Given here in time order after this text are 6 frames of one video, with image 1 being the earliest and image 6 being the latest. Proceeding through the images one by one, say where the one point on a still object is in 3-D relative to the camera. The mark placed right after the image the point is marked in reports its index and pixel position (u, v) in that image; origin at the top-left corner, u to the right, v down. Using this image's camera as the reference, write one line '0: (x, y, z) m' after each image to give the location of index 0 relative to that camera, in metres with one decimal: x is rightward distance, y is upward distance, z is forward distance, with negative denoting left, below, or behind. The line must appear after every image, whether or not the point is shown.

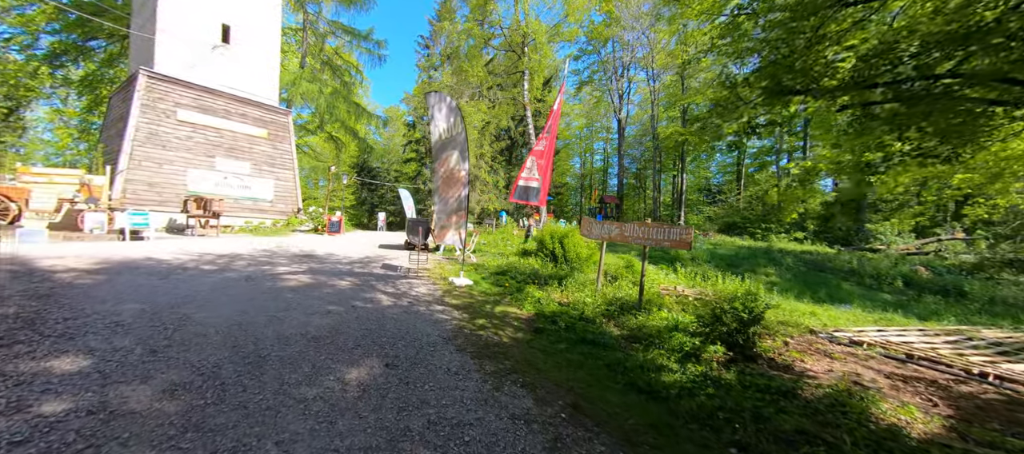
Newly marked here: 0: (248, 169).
0: (-12.1, +2.7, +16.5) m
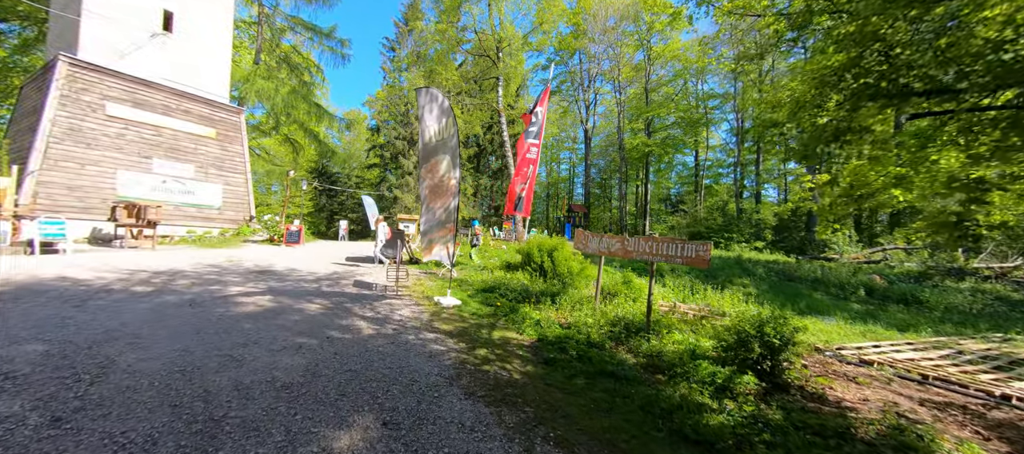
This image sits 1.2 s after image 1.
0: (-13.1, +2.3, +14.7) m
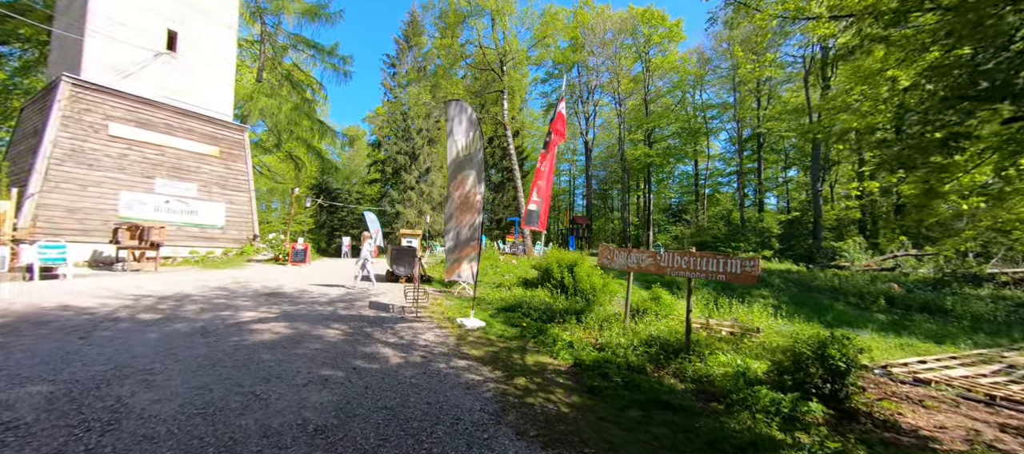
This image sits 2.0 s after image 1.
0: (-12.8, +1.5, +14.5) m
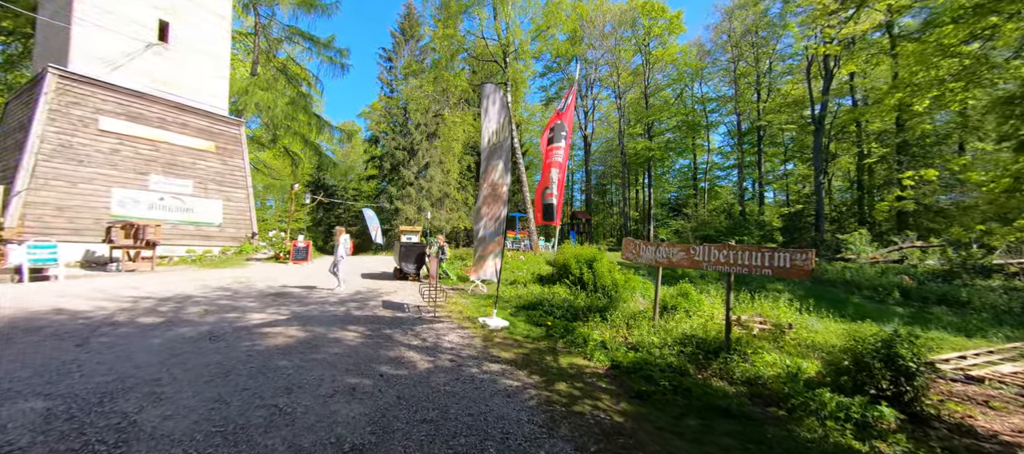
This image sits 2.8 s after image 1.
0: (-12.5, +1.5, +14.0) m
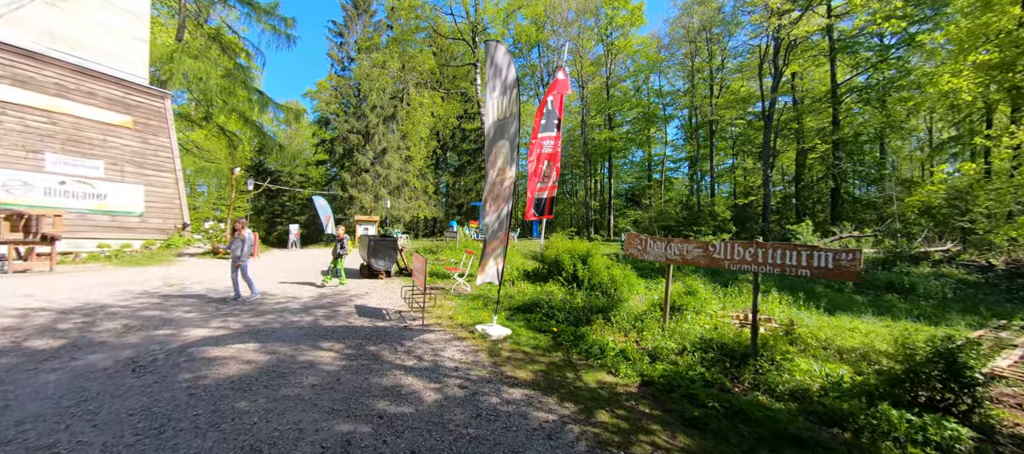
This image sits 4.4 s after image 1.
0: (-13.3, +1.9, +11.7) m
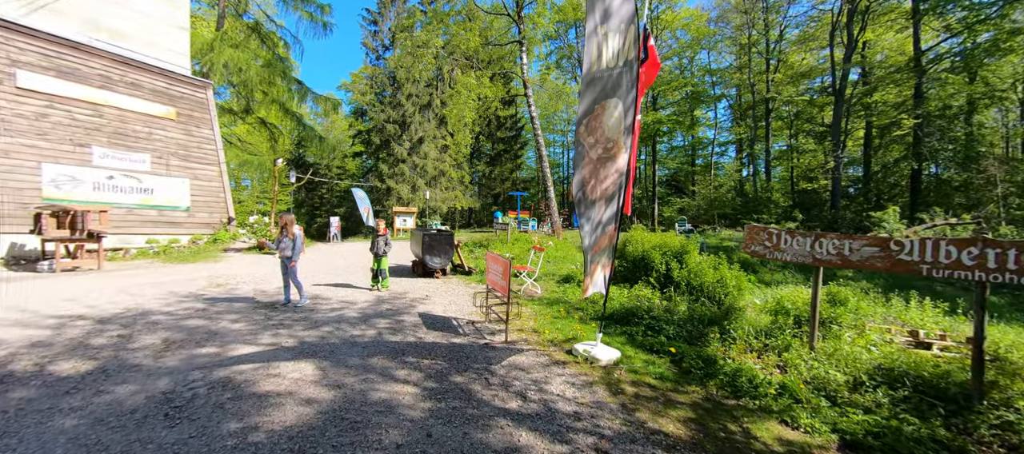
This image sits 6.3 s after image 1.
0: (-11.6, +2.0, +11.5) m
